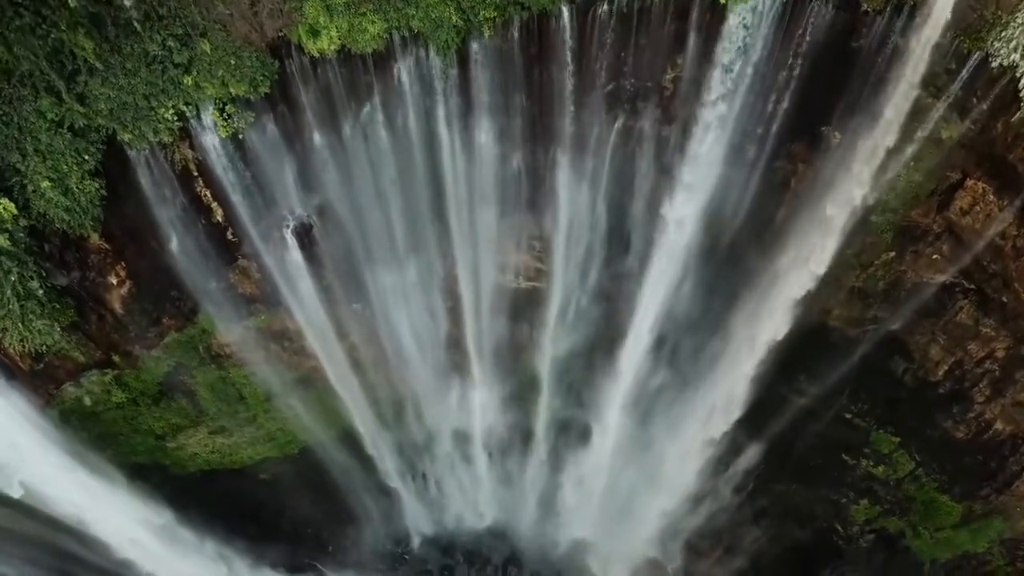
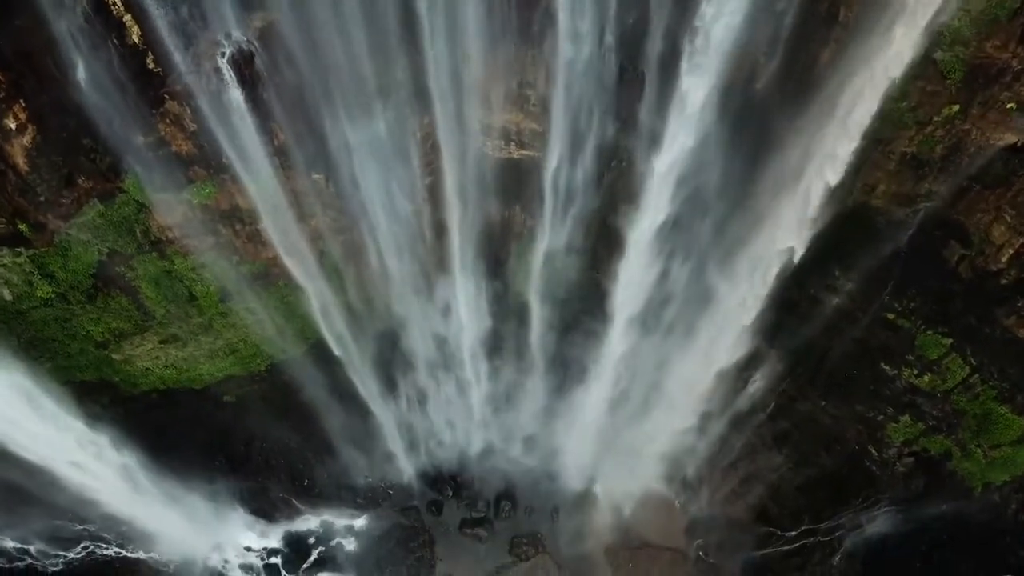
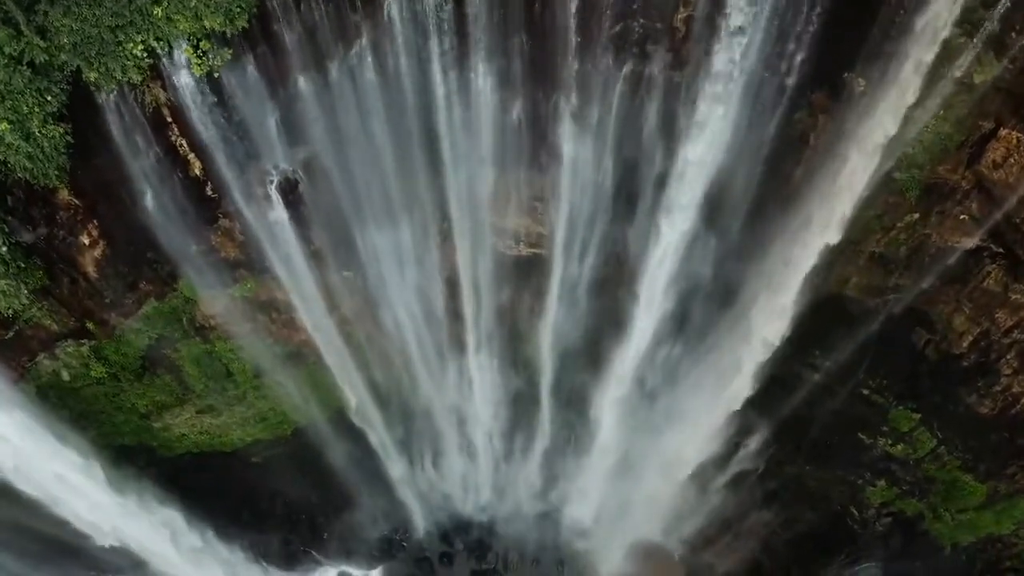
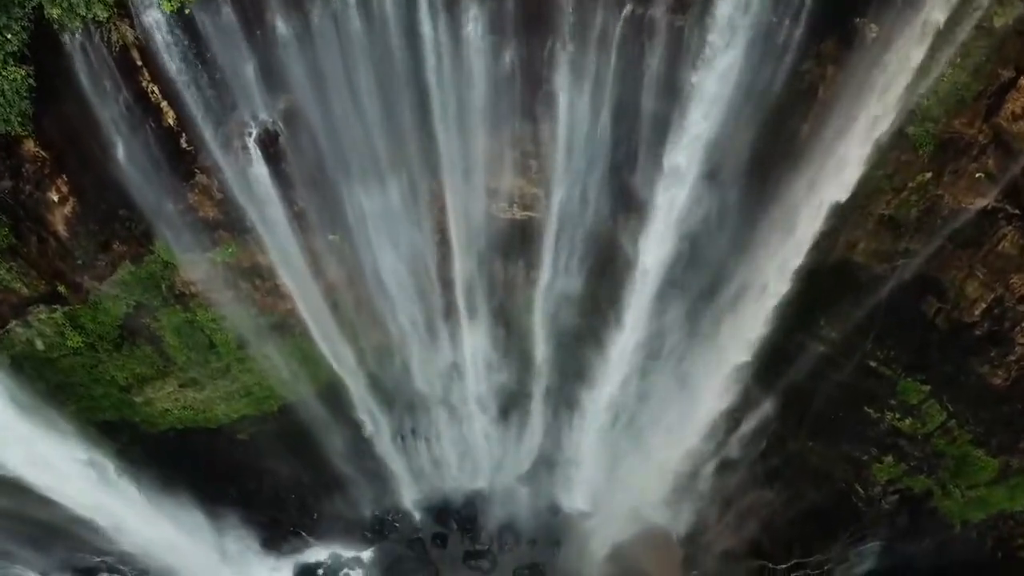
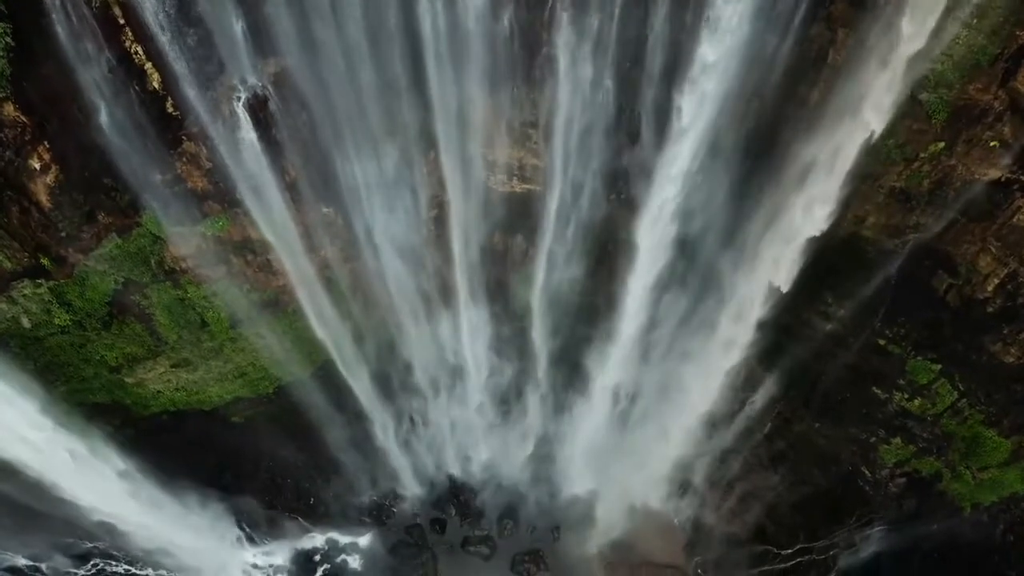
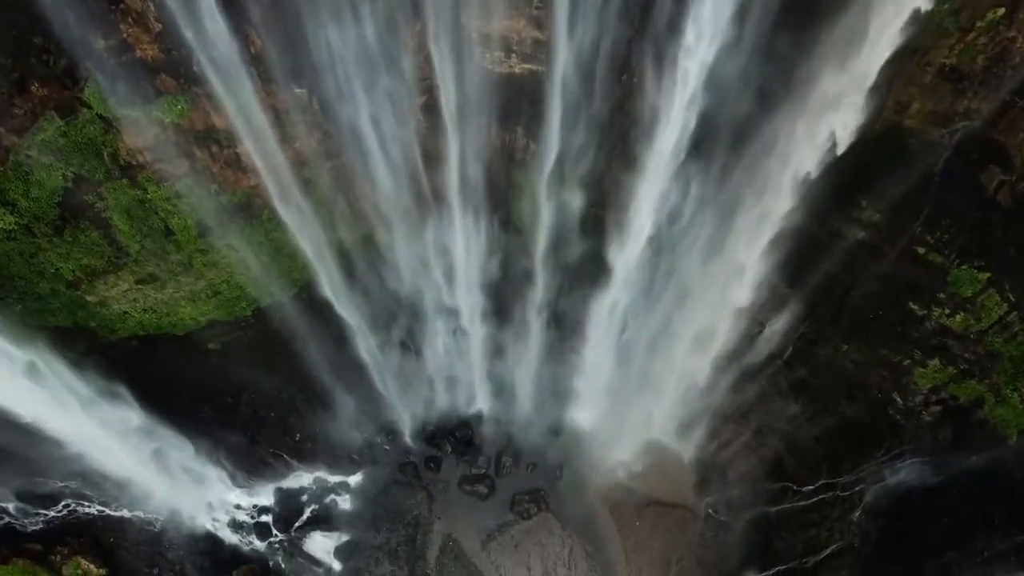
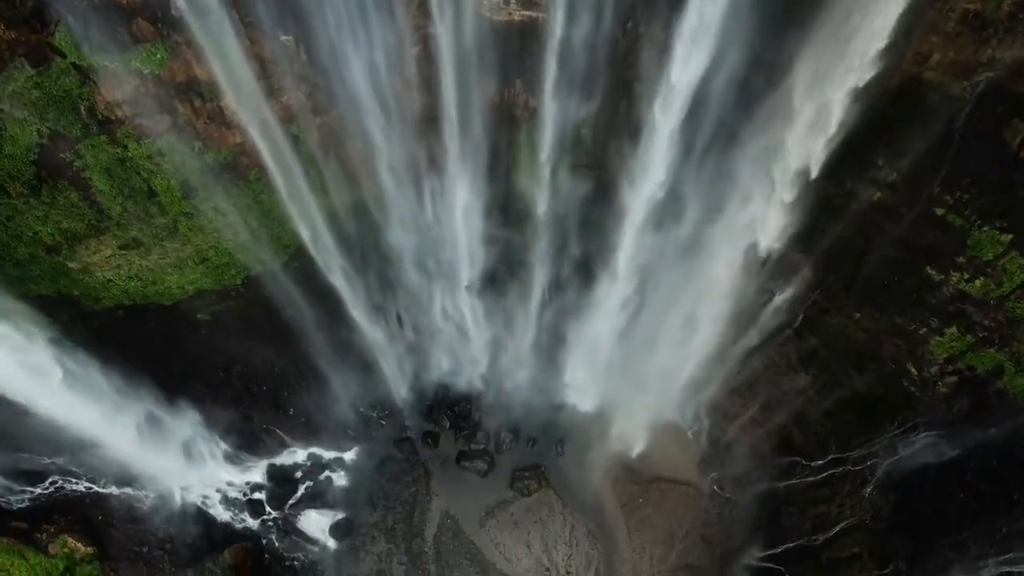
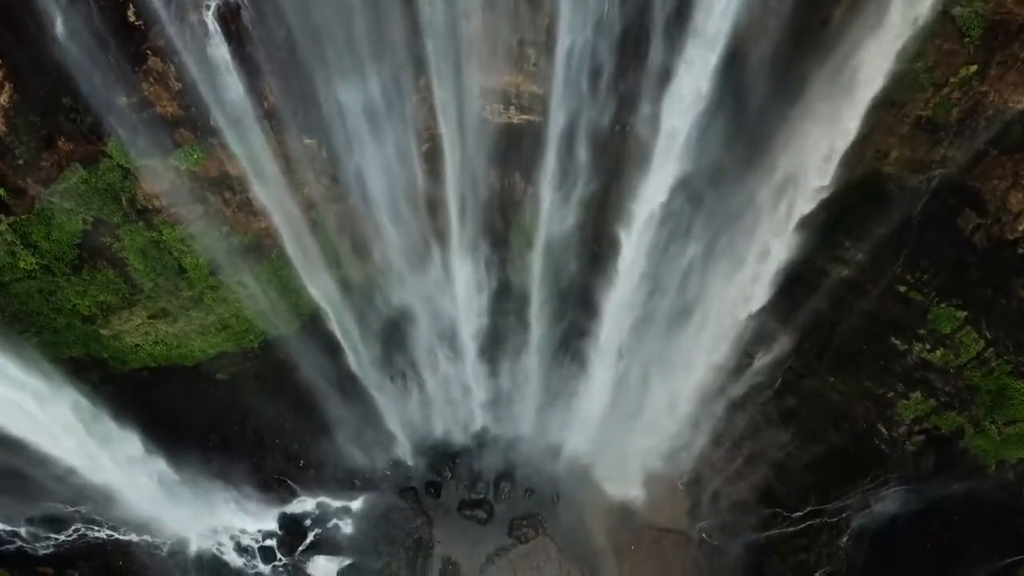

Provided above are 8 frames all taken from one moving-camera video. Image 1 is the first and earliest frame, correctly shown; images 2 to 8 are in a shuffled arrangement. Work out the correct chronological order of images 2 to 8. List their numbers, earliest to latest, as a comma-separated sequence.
3, 4, 5, 2, 8, 6, 7
